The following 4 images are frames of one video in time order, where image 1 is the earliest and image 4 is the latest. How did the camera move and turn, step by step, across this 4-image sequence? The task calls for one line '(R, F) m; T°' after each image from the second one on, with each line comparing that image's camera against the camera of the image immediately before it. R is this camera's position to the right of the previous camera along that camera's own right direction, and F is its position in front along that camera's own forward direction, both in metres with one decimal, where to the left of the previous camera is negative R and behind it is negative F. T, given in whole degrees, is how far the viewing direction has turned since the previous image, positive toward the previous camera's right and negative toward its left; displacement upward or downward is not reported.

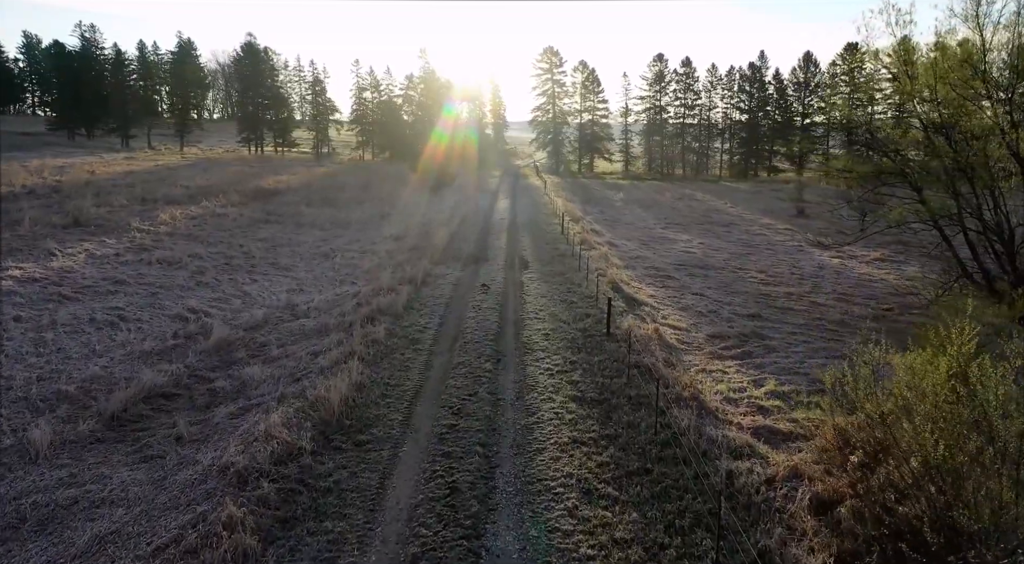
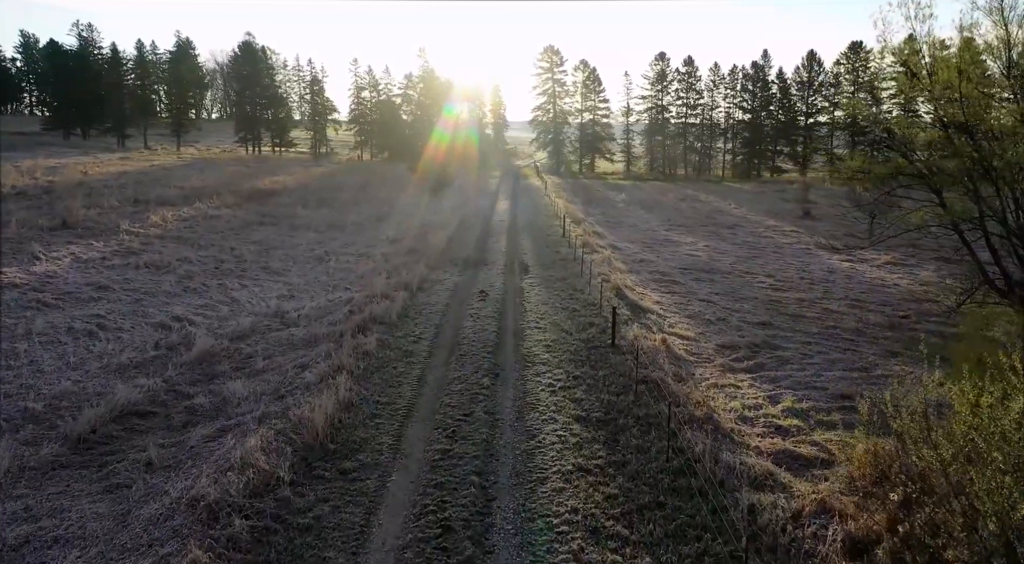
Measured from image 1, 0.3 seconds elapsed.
(0.0, +0.9) m; 0°
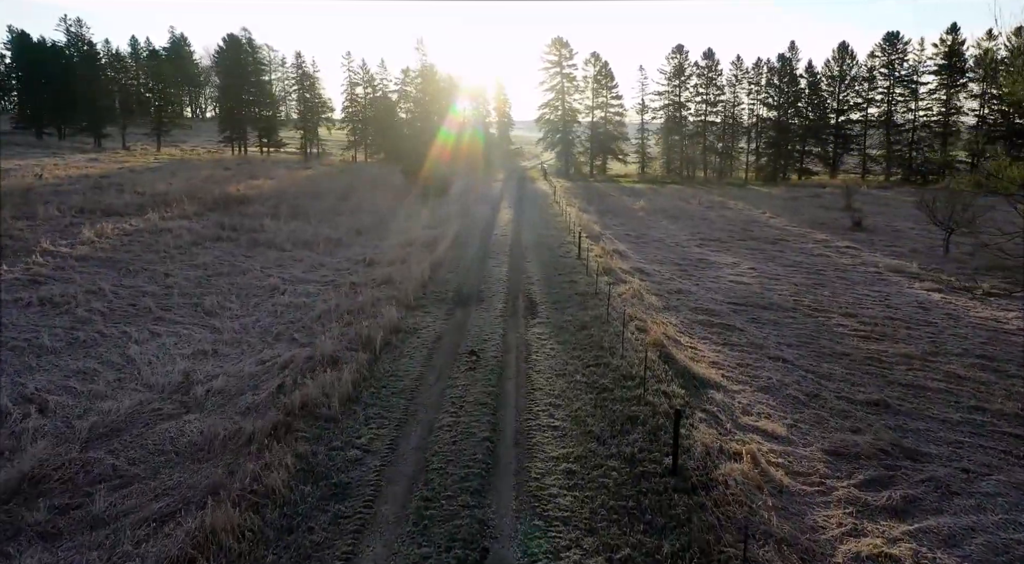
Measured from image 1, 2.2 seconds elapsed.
(+0.1, +5.7) m; 0°
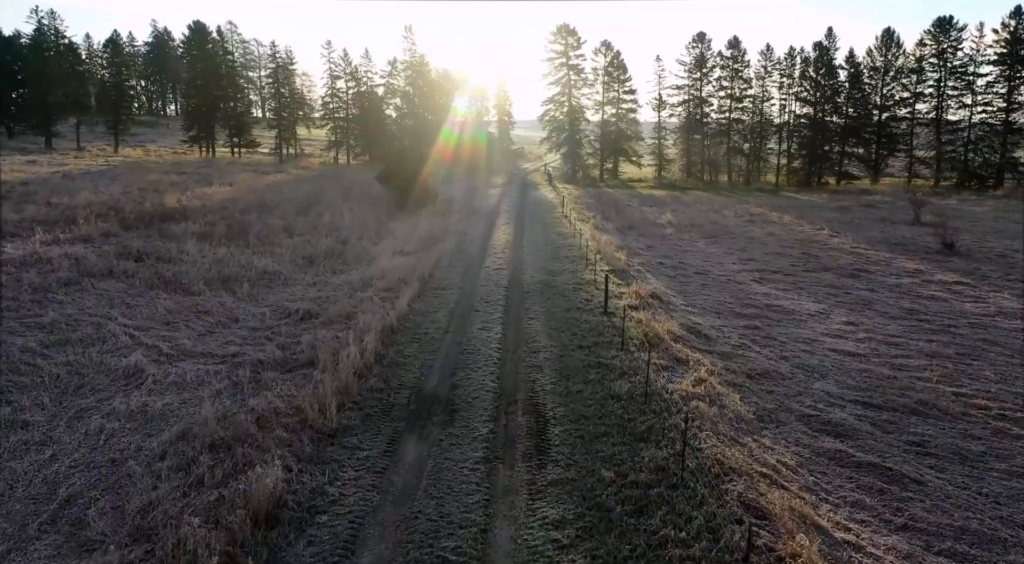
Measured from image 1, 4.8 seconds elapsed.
(+0.1, +8.0) m; 0°
